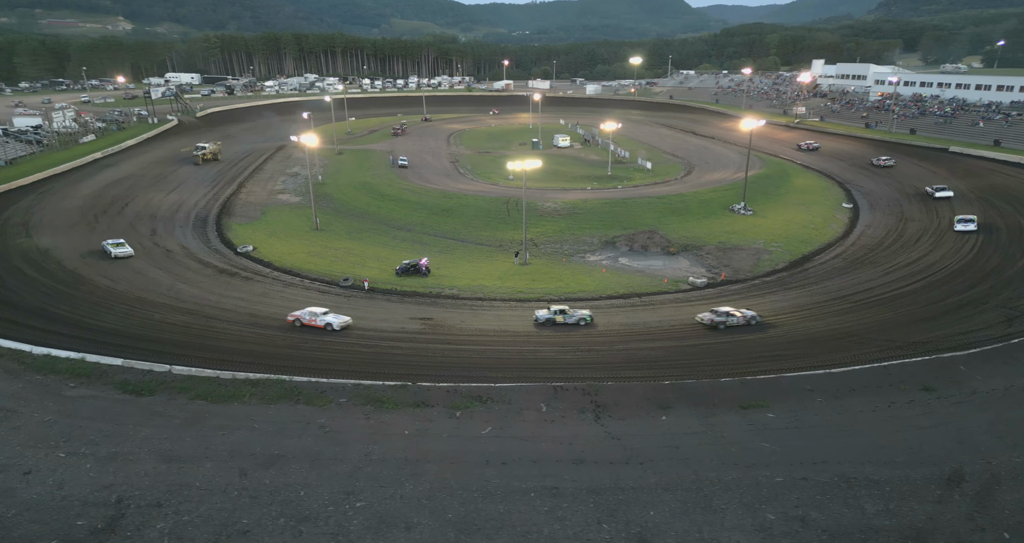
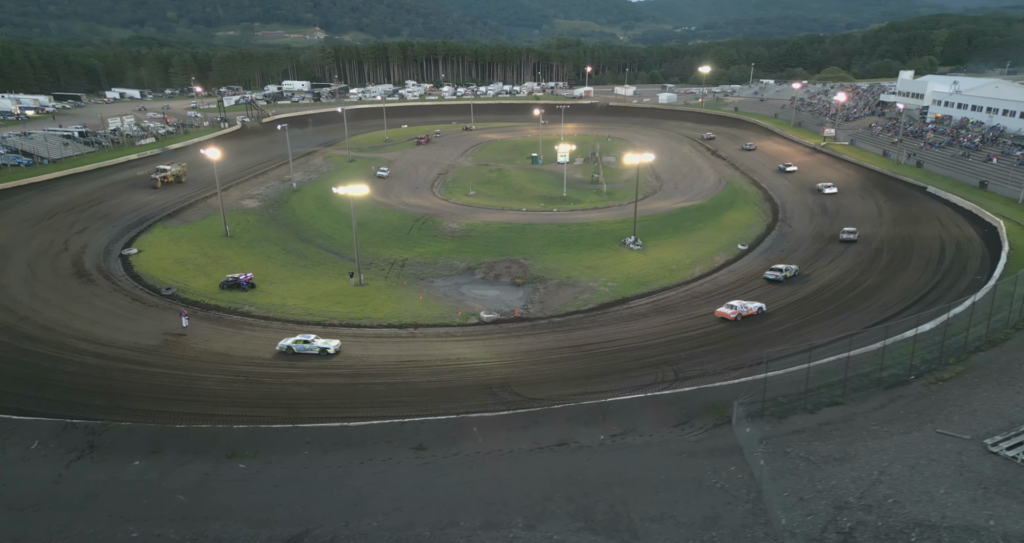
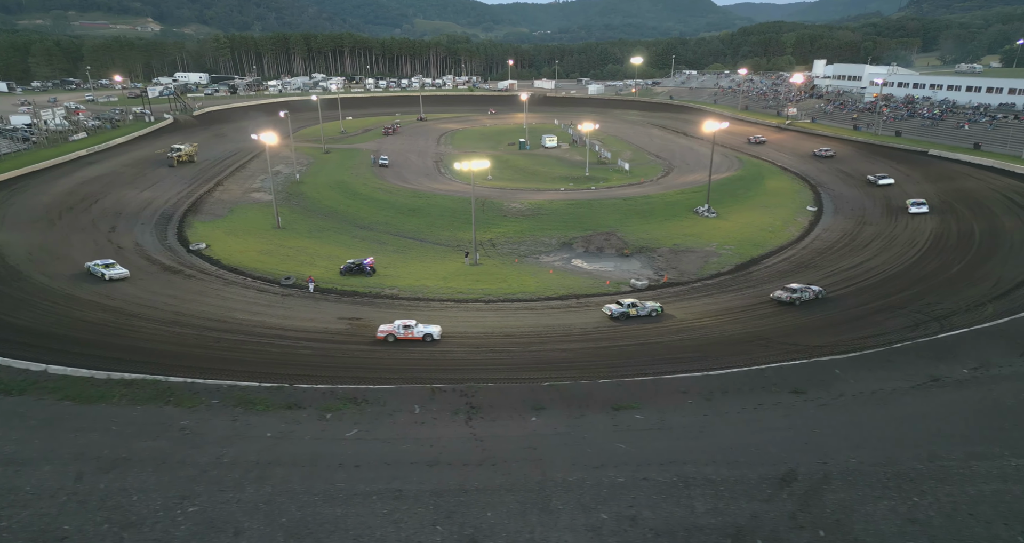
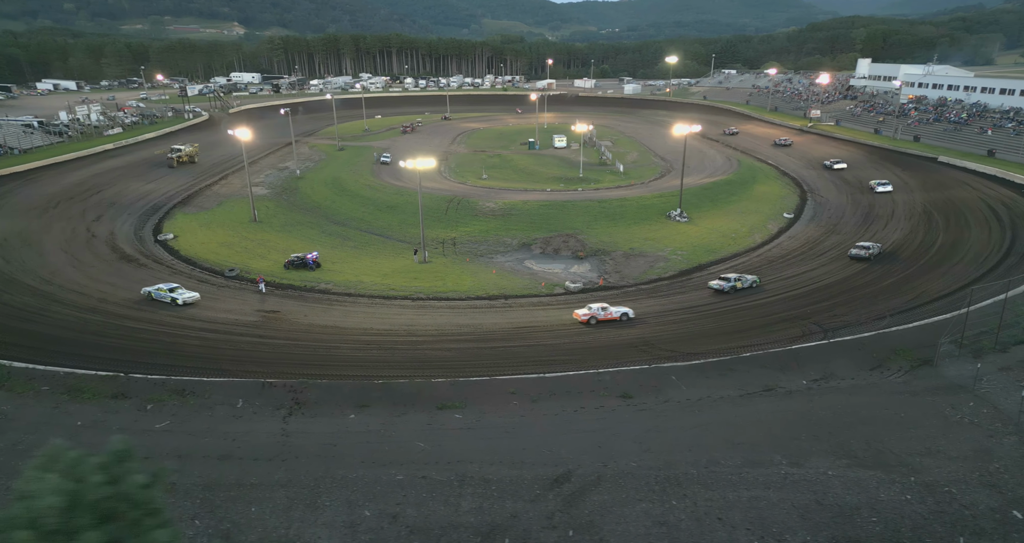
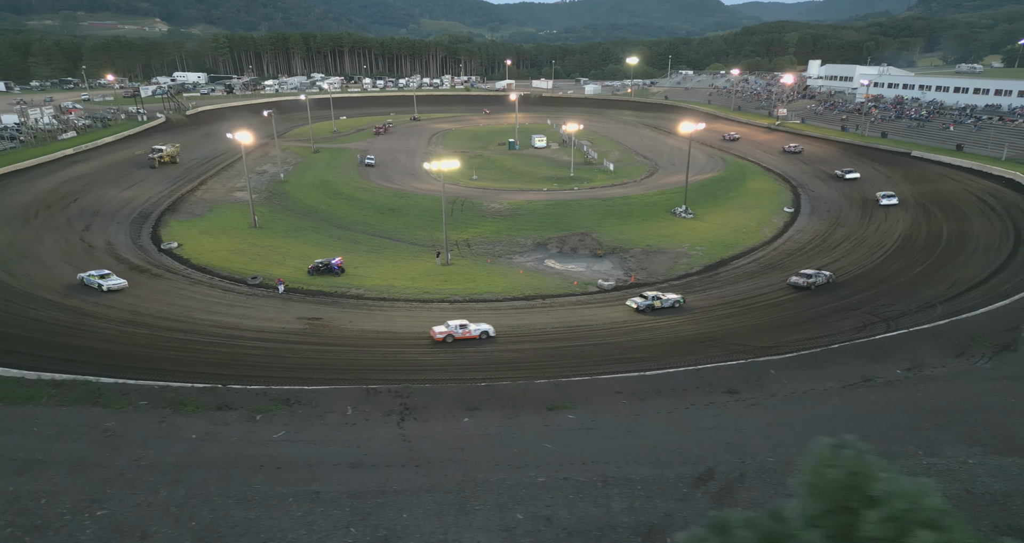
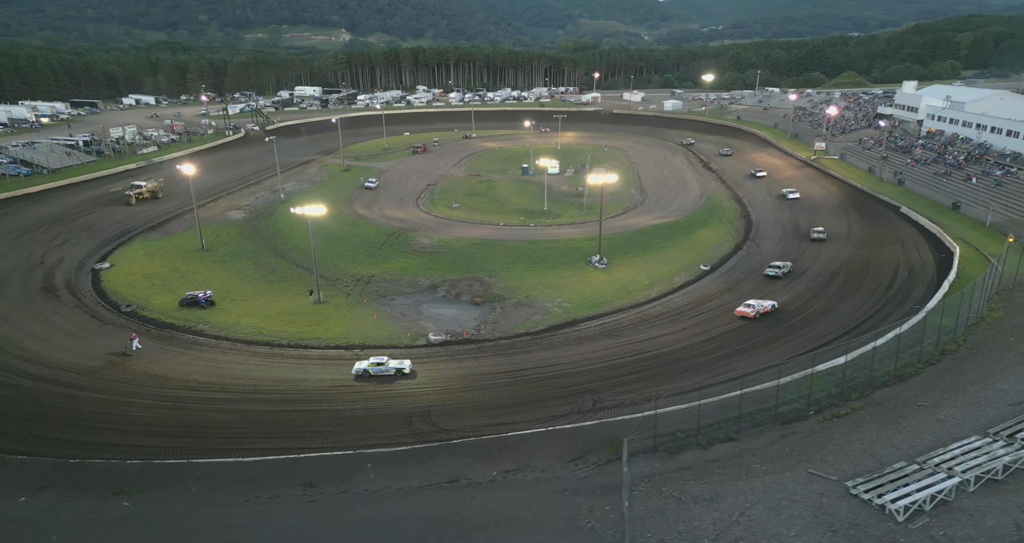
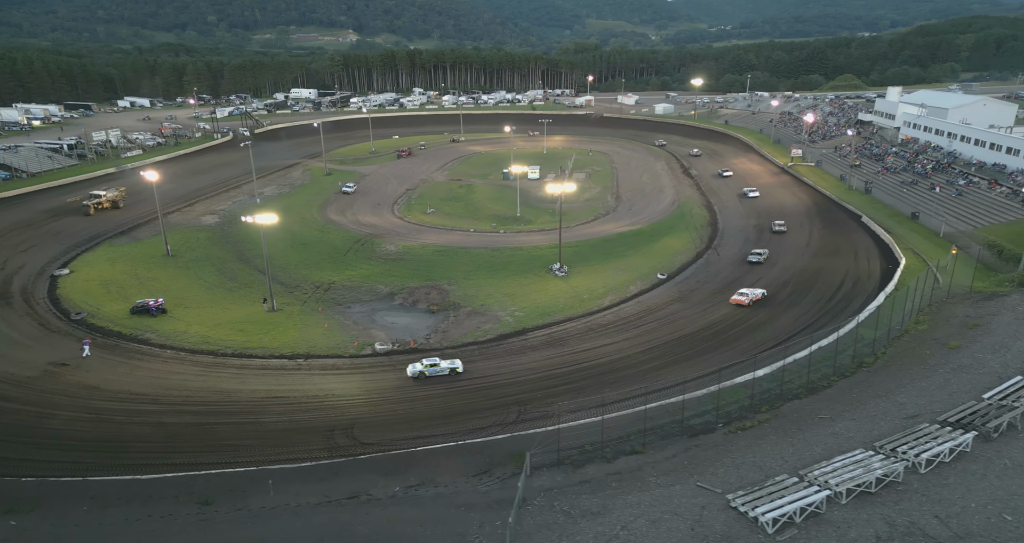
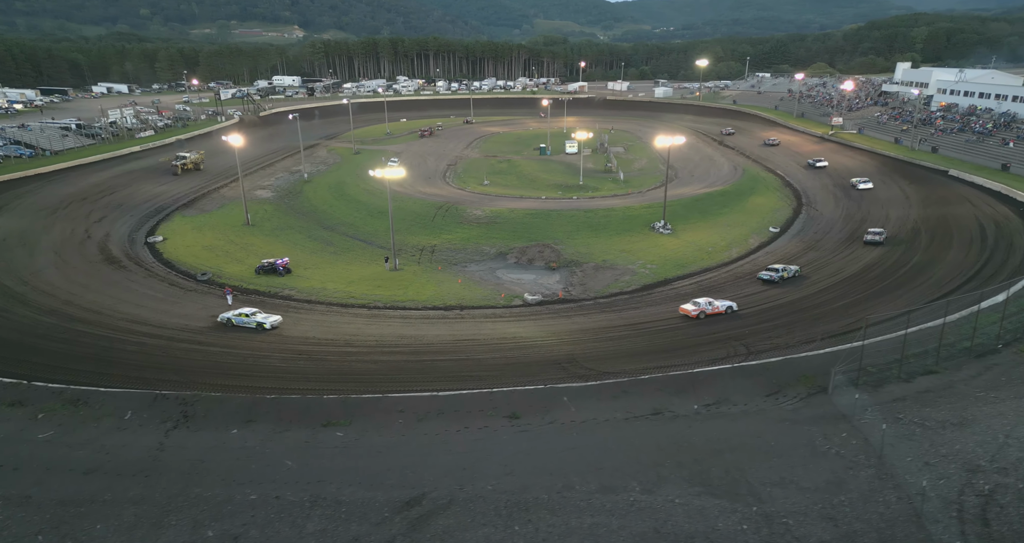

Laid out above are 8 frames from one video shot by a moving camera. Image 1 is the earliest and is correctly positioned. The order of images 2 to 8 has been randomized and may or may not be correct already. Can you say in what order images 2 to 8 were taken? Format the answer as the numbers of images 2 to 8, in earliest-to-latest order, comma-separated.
3, 5, 4, 8, 2, 6, 7
